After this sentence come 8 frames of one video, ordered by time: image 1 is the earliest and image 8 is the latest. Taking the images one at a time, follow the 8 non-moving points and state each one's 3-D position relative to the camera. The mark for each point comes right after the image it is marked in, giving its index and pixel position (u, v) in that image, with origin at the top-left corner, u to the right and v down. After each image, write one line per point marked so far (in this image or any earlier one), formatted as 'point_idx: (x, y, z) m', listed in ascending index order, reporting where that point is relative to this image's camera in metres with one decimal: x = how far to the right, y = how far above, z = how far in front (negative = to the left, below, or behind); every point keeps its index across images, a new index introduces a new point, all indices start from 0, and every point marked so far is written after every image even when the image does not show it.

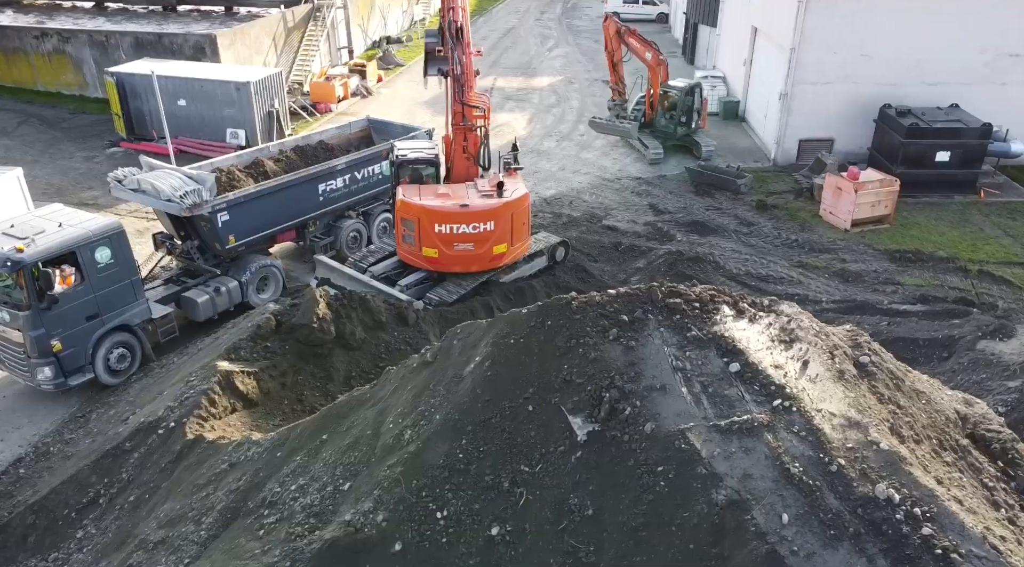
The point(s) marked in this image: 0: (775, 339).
0: (+1.5, -0.3, +4.2) m
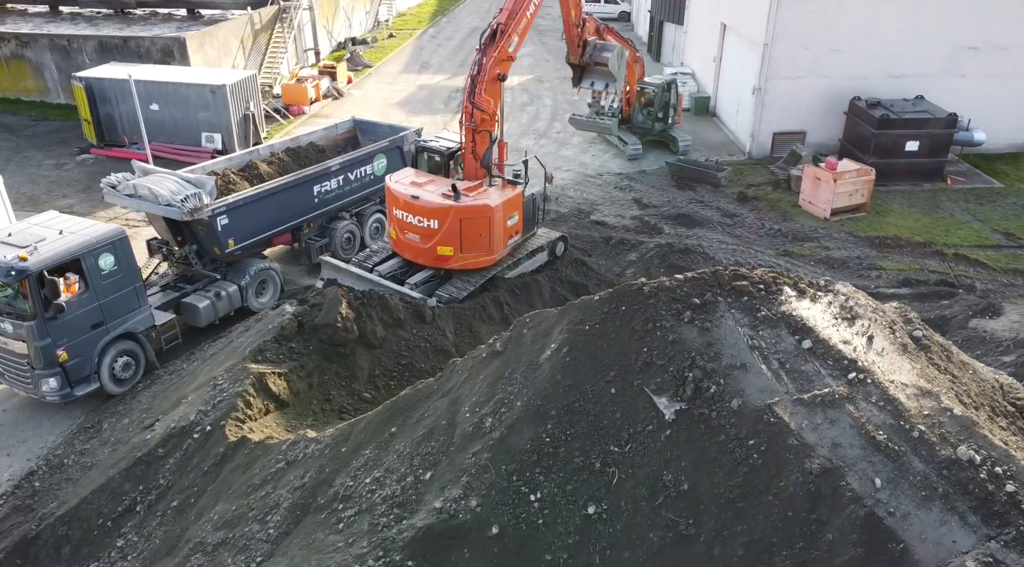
0: (+1.9, -0.2, +4.4) m
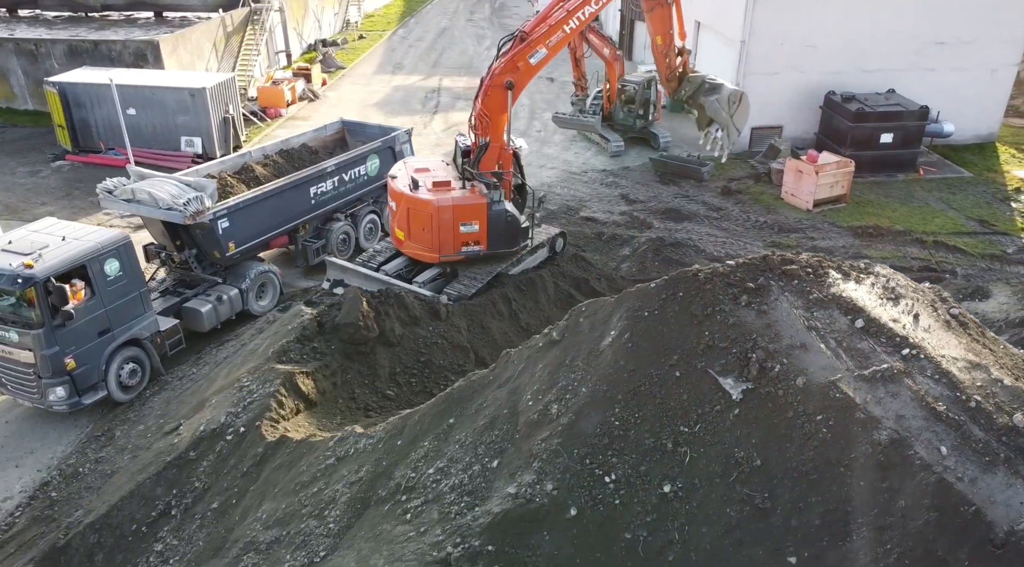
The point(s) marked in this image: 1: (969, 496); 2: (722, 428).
0: (+2.2, -0.1, +4.6) m
1: (+2.1, -1.0, +3.6) m
2: (+1.1, -0.8, +4.0) m
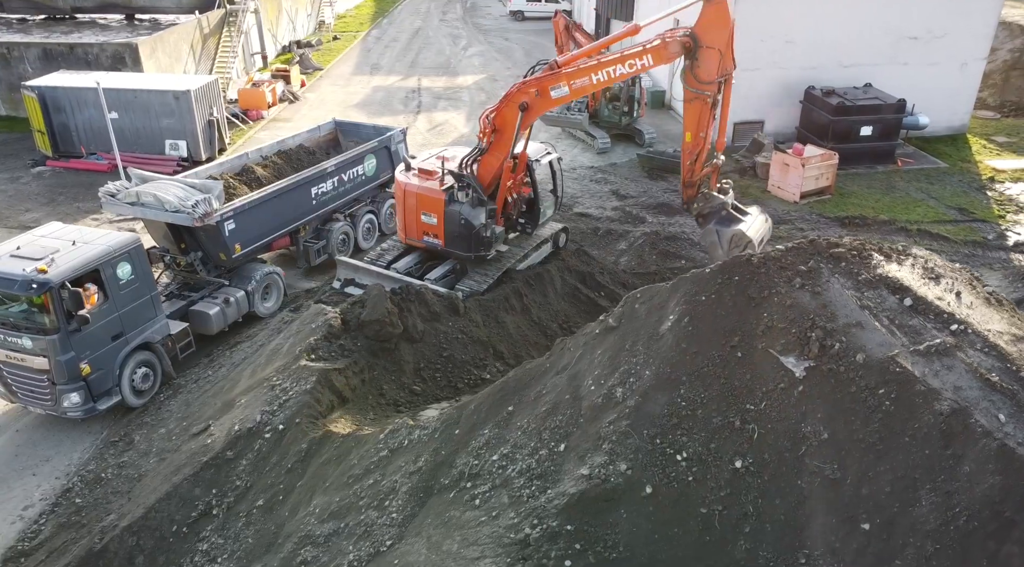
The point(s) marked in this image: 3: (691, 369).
0: (+2.6, 0.0, +4.8) m
1: (+2.6, -0.9, +3.8) m
2: (+1.5, -0.7, +4.2) m
3: (+1.1, -0.5, +4.4) m
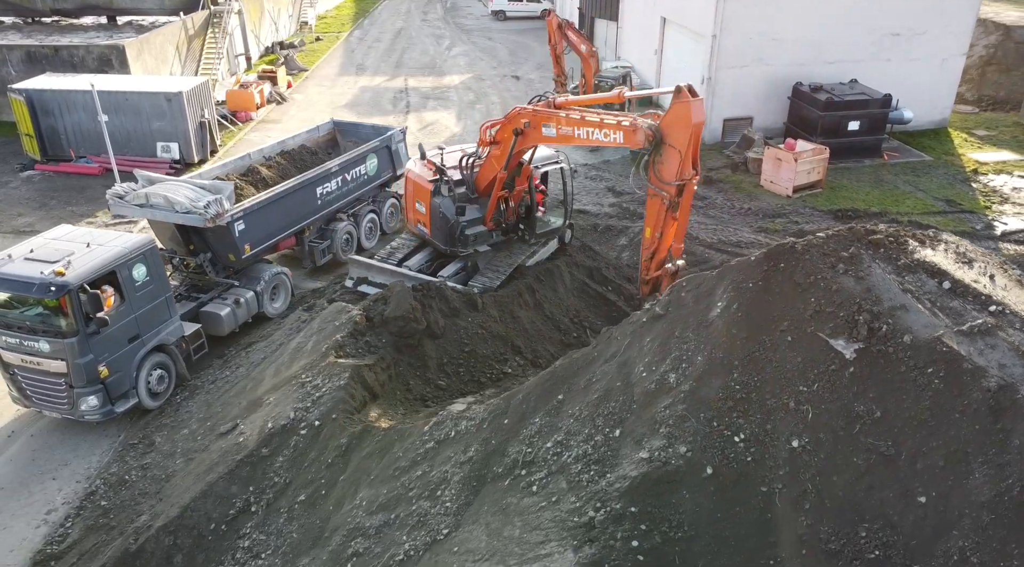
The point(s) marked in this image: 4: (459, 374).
0: (+2.9, +0.1, +5.0) m
1: (+2.9, -0.8, +4.0) m
2: (+1.9, -0.6, +4.4) m
3: (+1.4, -0.4, +4.6) m
4: (-0.6, -0.9, +8.0) m
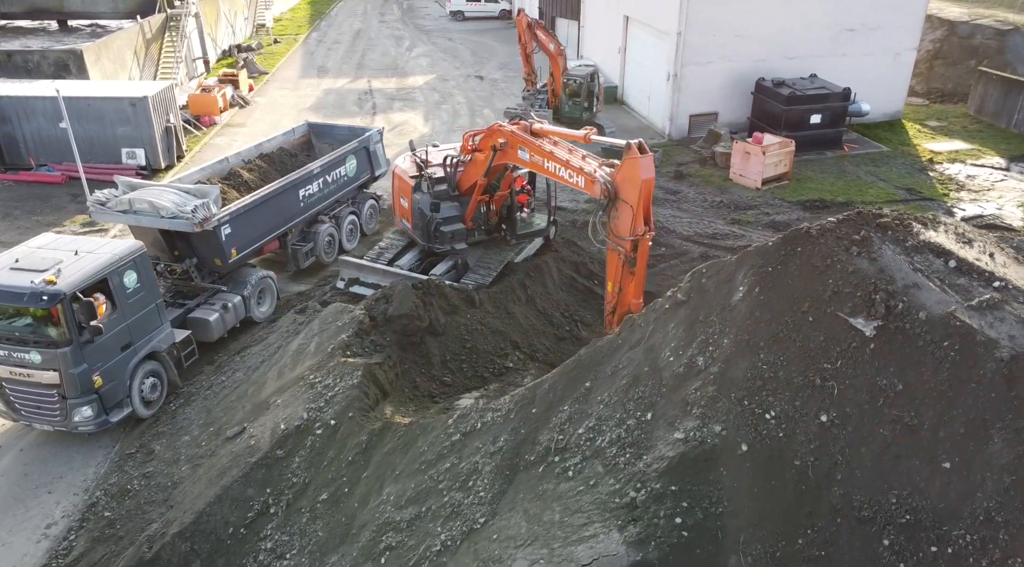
0: (+3.1, +0.3, +5.3) m
1: (+3.2, -0.6, +4.2) m
2: (+2.1, -0.5, +4.6) m
3: (+1.6, -0.3, +4.8) m
4: (-0.5, -0.9, +8.1) m
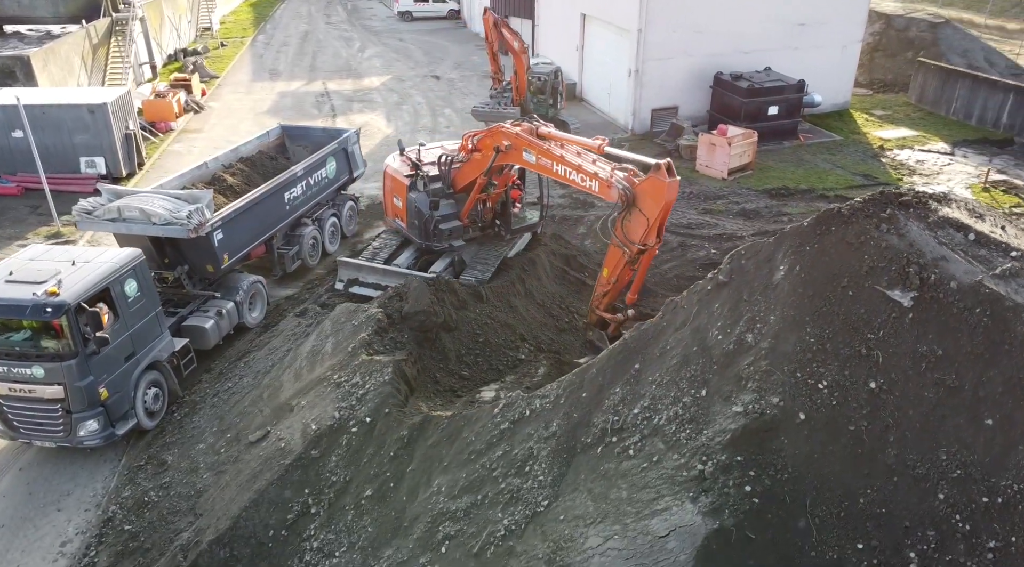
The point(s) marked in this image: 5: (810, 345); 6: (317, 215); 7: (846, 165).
0: (+3.4, +0.5, +5.6) m
1: (+3.6, -0.4, +4.6) m
2: (+2.5, -0.3, +4.9) m
3: (+2.0, -0.2, +5.0) m
4: (-0.4, -0.9, +8.2) m
5: (+1.9, -0.4, +4.9) m
6: (-3.3, +1.2, +12.8) m
7: (+7.6, +2.7, +17.3) m
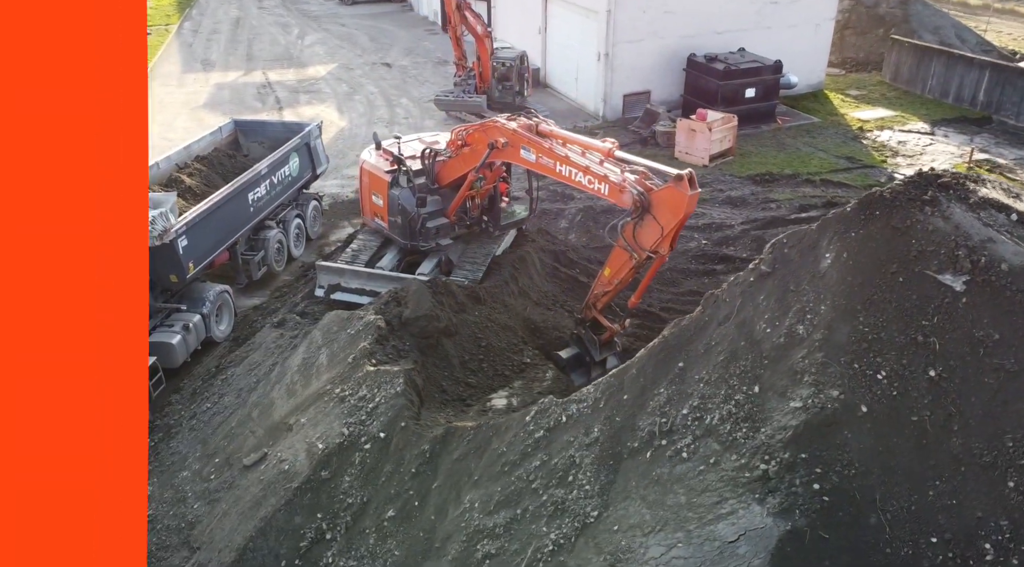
0: (+3.6, +0.6, +5.6) m
1: (+3.9, -0.3, +4.6) m
2: (+2.8, -0.2, +4.8) m
3: (+2.3, -0.1, +4.9) m
4: (-0.2, -0.9, +7.9) m
5: (+2.2, -0.3, +4.8) m
6: (-3.4, +1.1, +12.4) m
7: (+7.2, +3.1, +17.4) m
